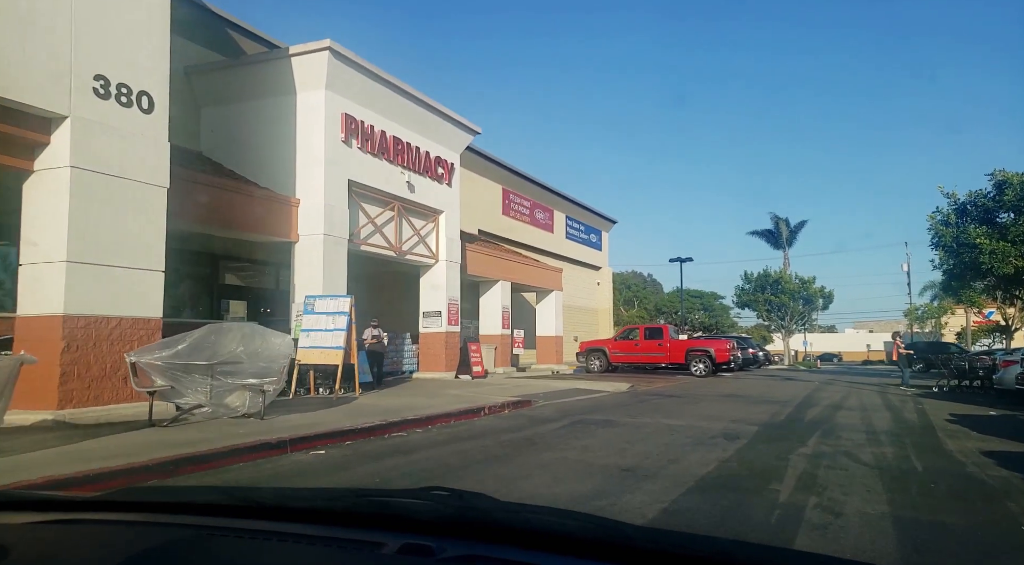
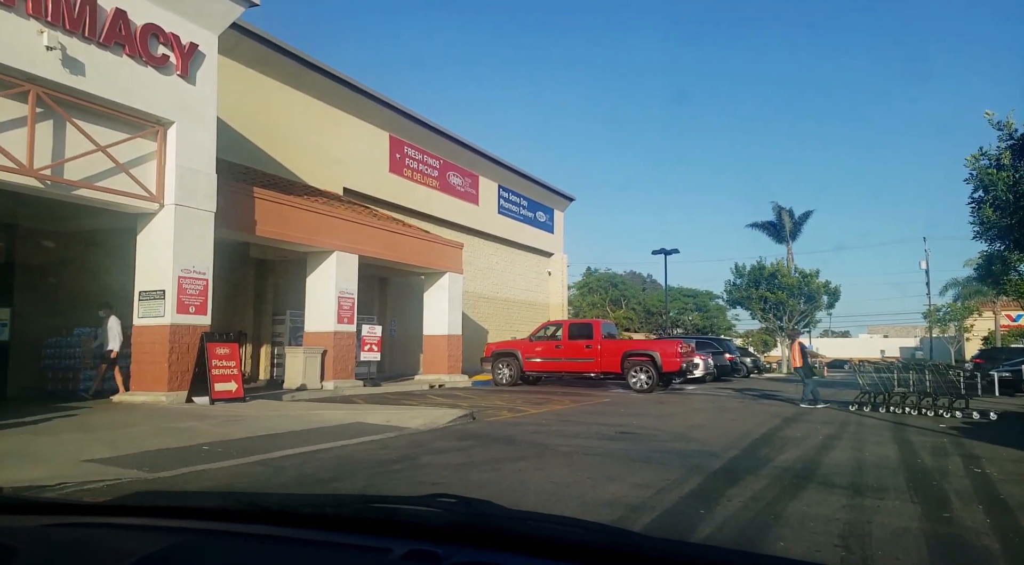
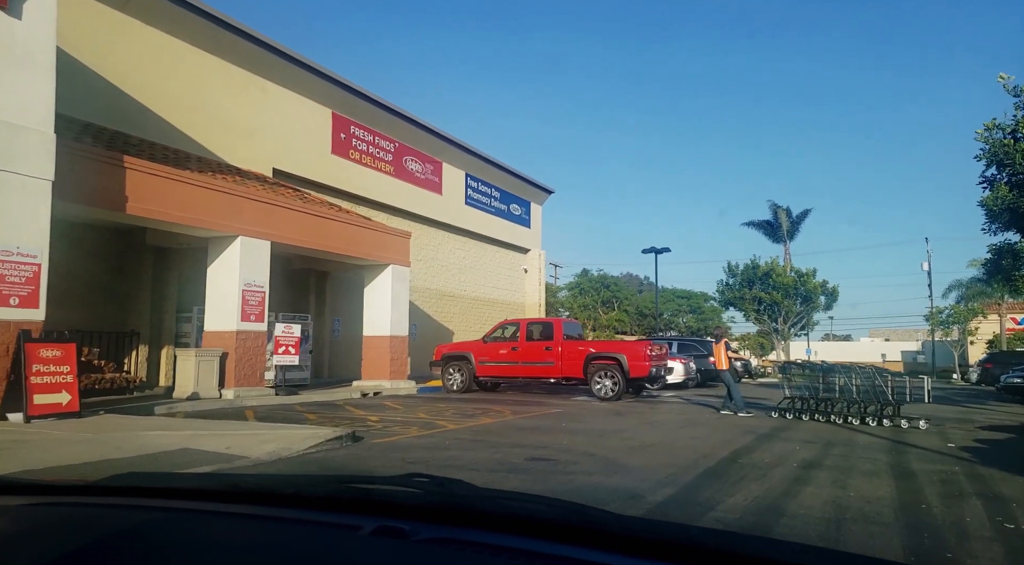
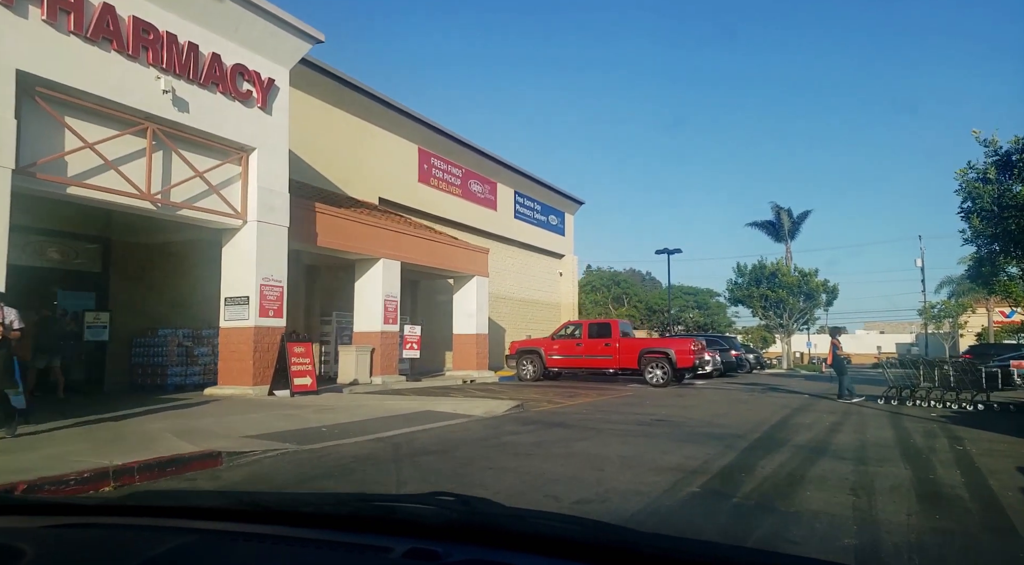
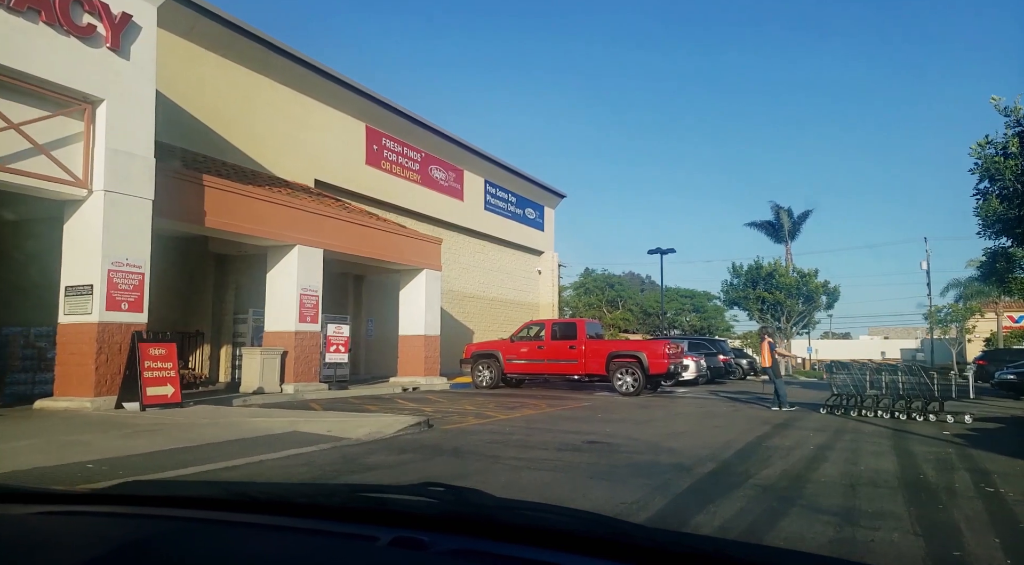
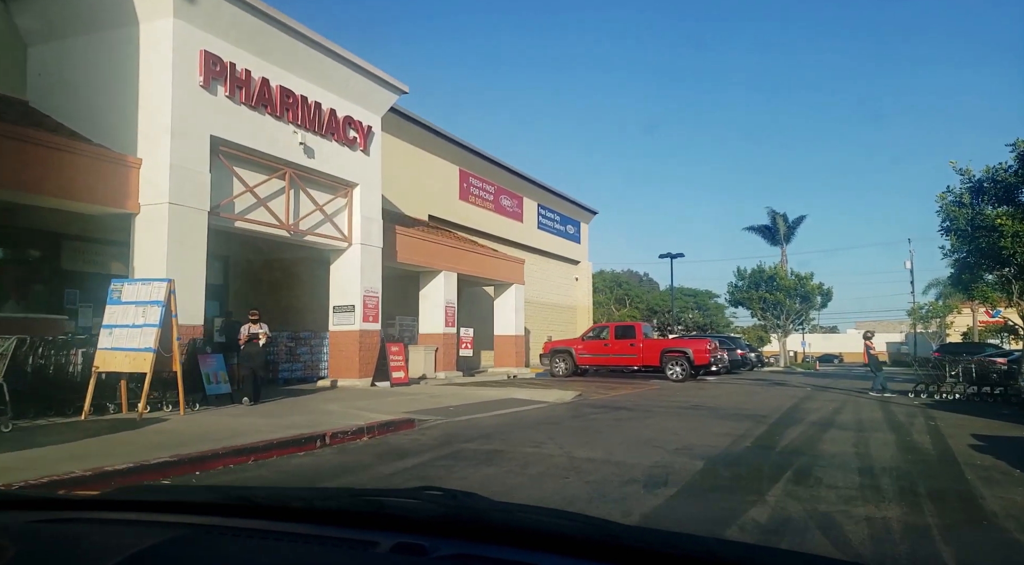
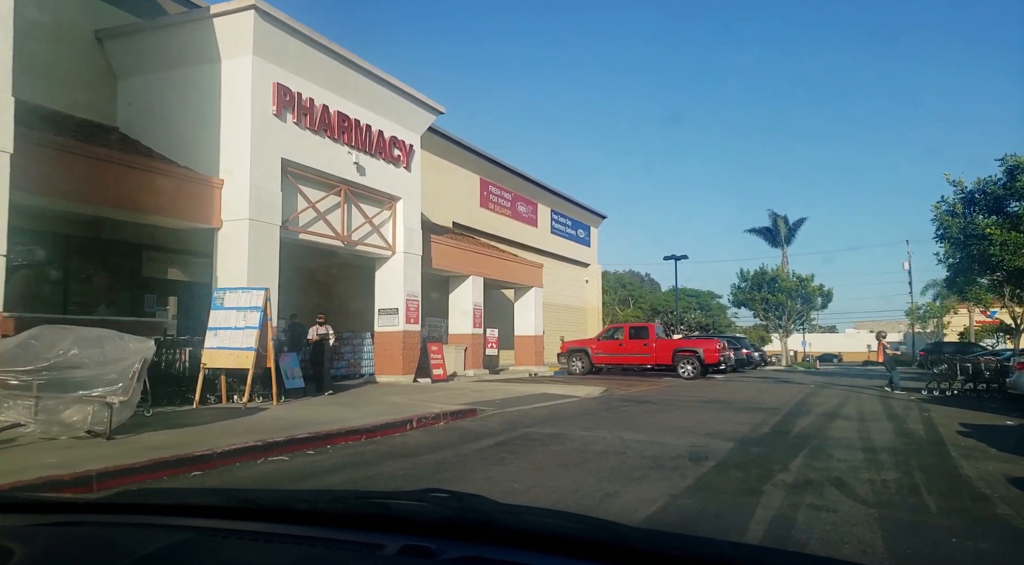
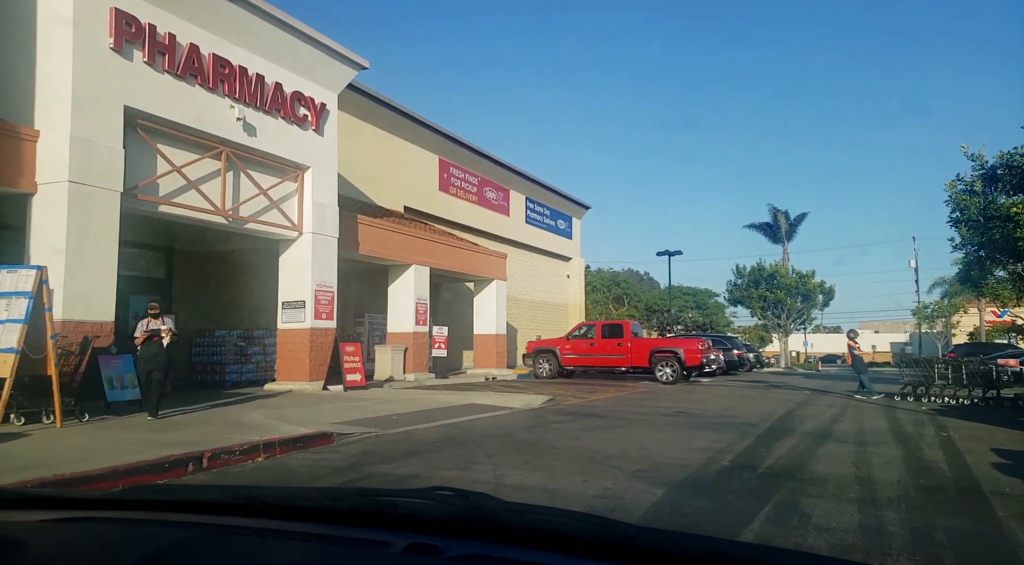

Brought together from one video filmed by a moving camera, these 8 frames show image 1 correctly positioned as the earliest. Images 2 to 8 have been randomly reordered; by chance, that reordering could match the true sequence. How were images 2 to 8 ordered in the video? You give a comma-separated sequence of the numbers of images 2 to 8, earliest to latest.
7, 6, 8, 4, 2, 5, 3
